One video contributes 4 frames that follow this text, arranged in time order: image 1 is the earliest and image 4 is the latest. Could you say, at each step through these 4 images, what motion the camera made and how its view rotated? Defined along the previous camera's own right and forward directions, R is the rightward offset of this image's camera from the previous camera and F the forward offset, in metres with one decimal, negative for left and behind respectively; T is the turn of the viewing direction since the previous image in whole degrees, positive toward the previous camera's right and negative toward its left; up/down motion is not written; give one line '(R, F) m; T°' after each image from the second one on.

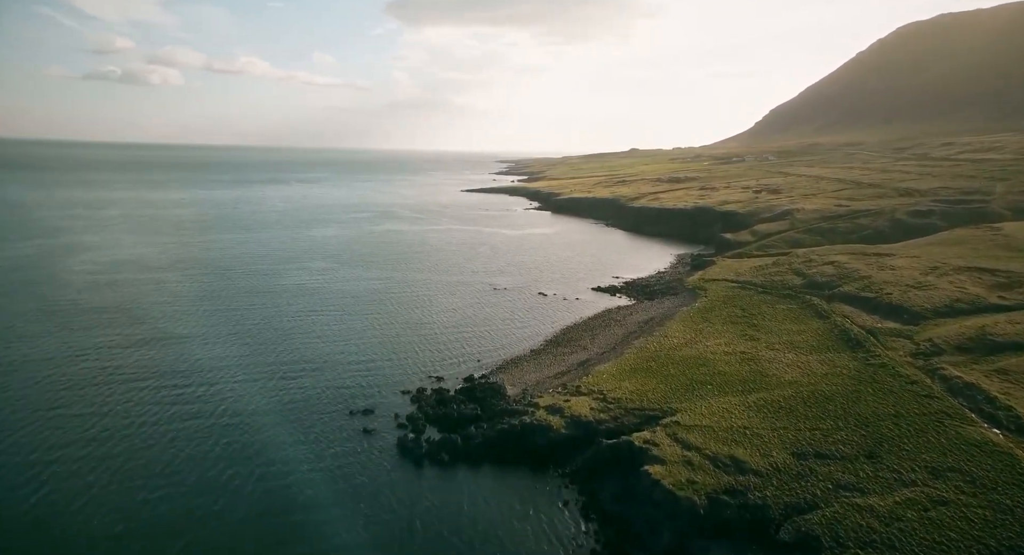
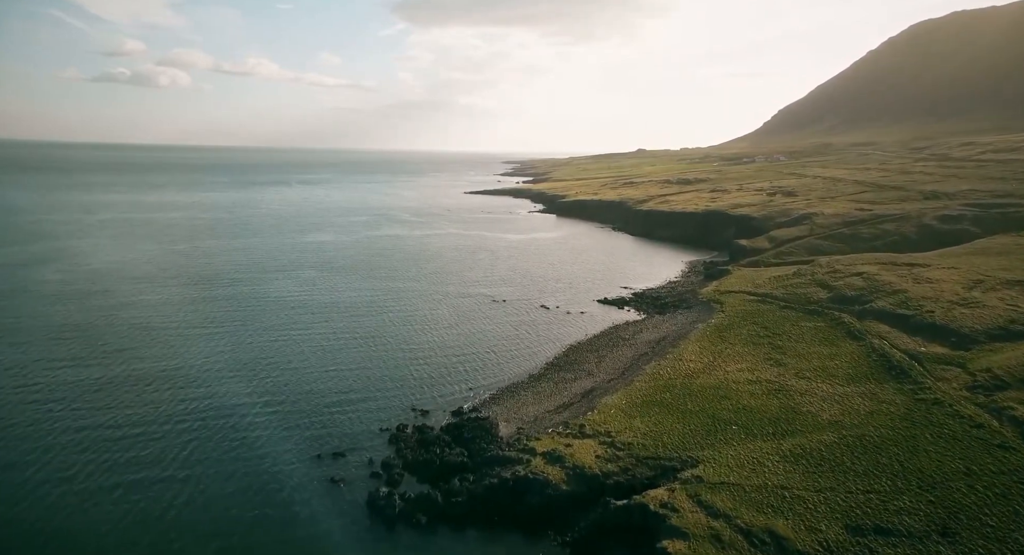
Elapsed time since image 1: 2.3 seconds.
(+0.7, +5.1) m; -1°
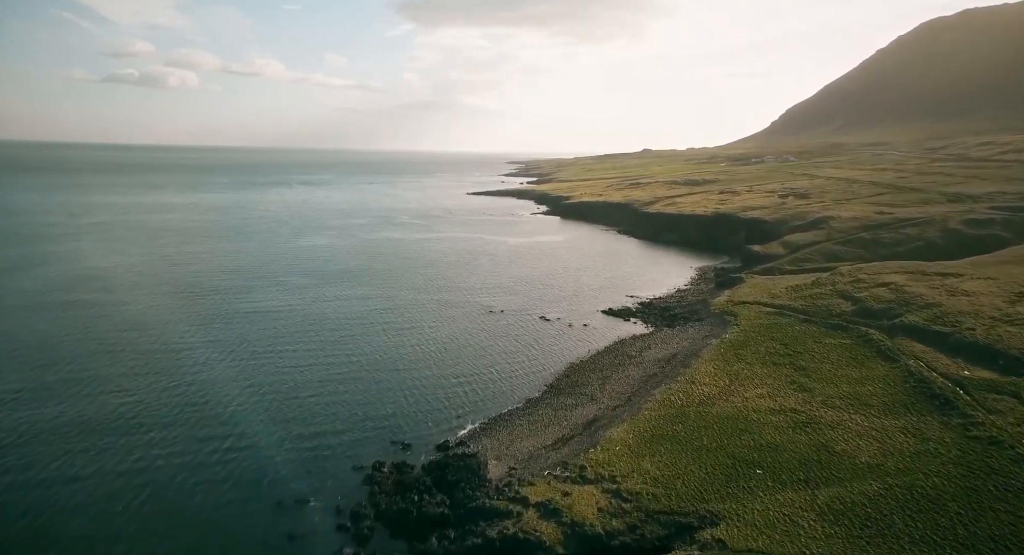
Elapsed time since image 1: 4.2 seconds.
(+0.7, +4.3) m; 0°
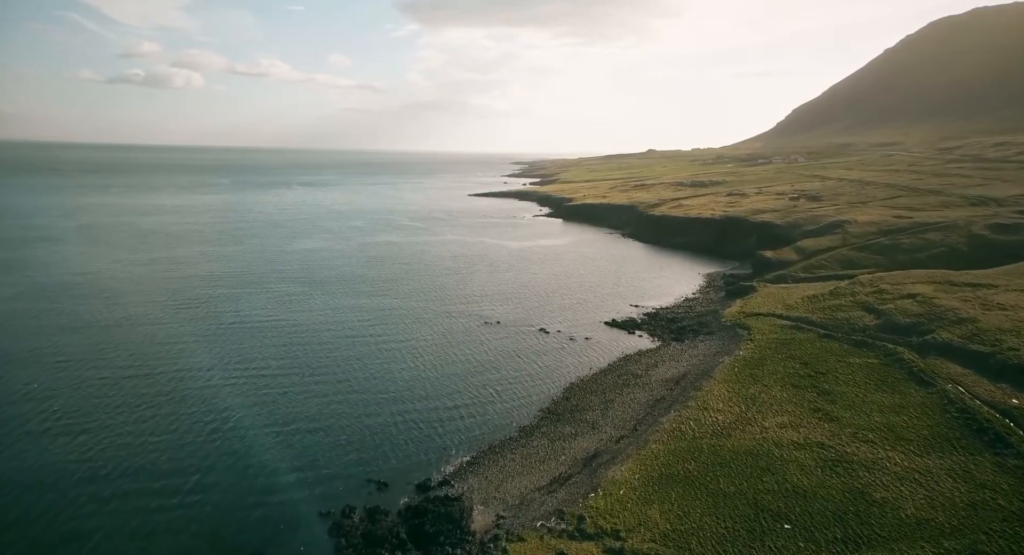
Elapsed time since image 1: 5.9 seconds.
(+0.6, +3.9) m; 0°
